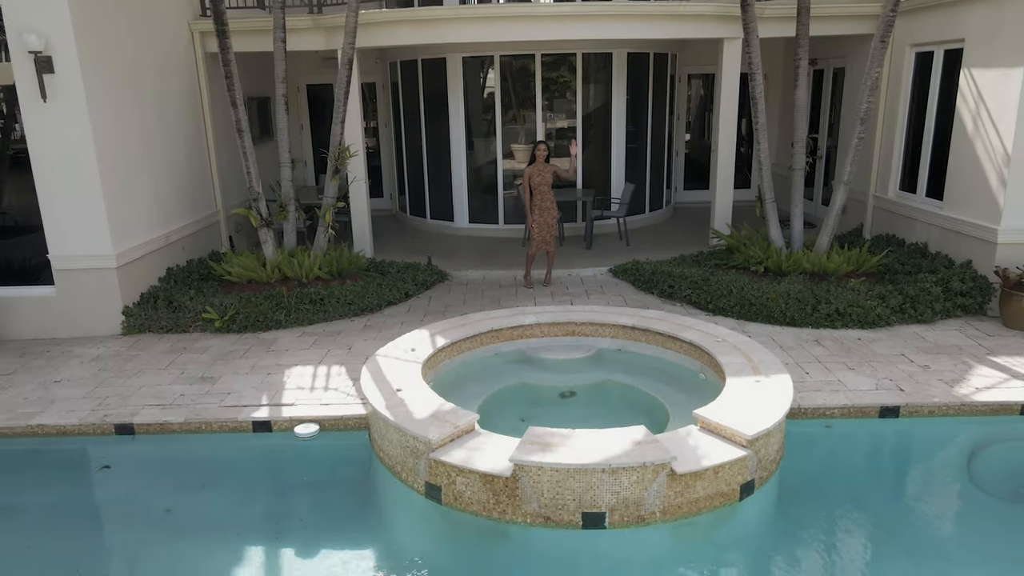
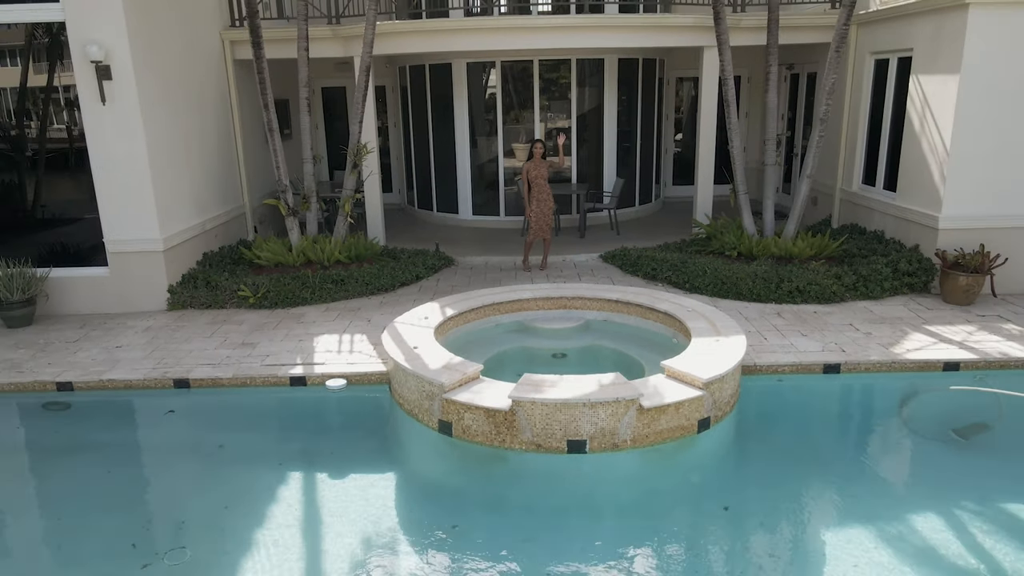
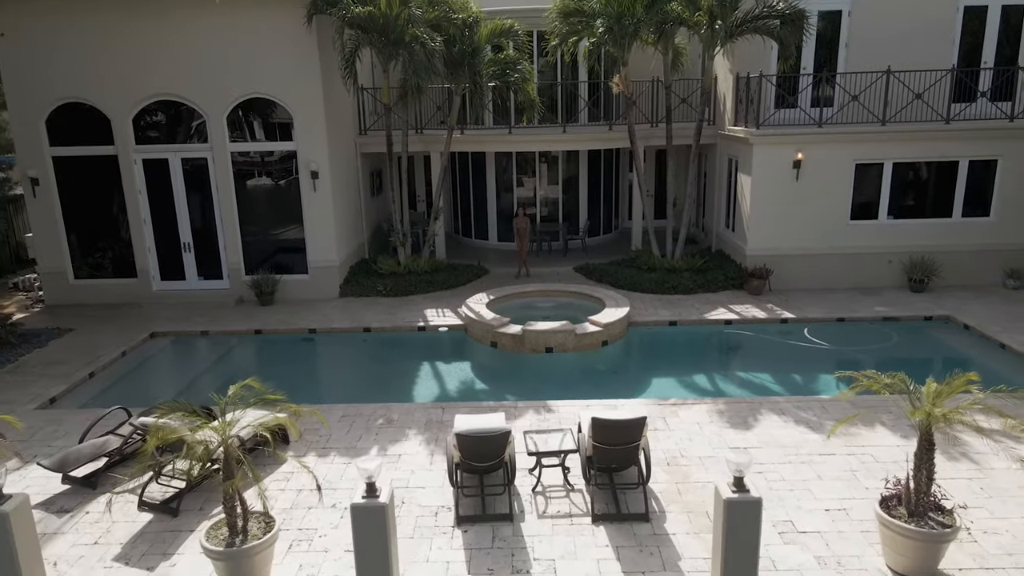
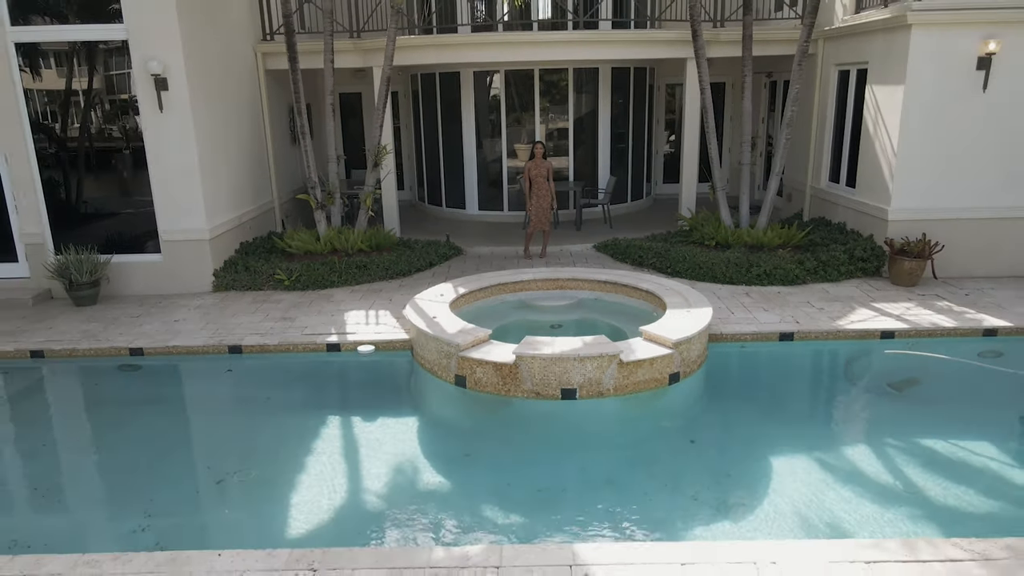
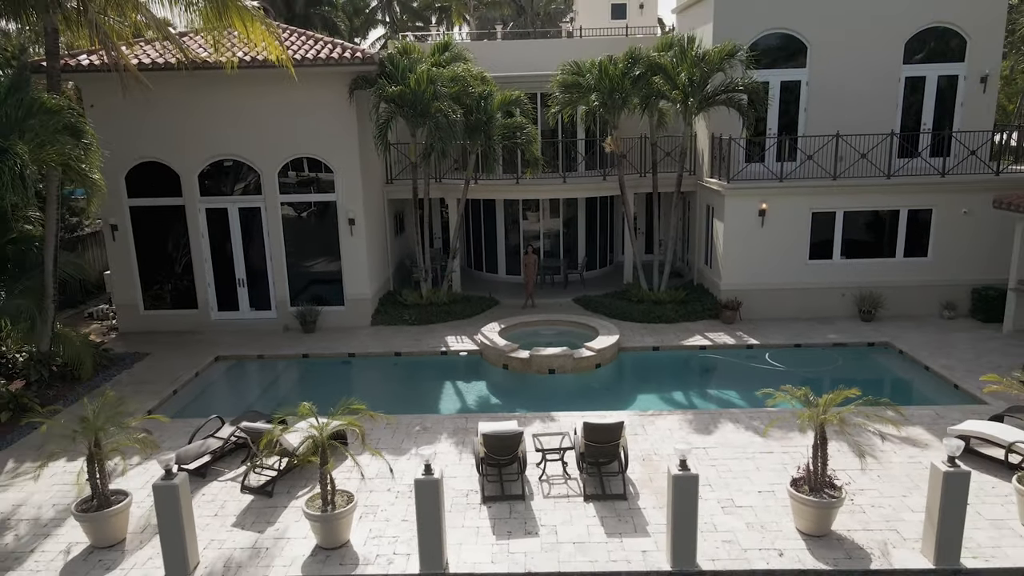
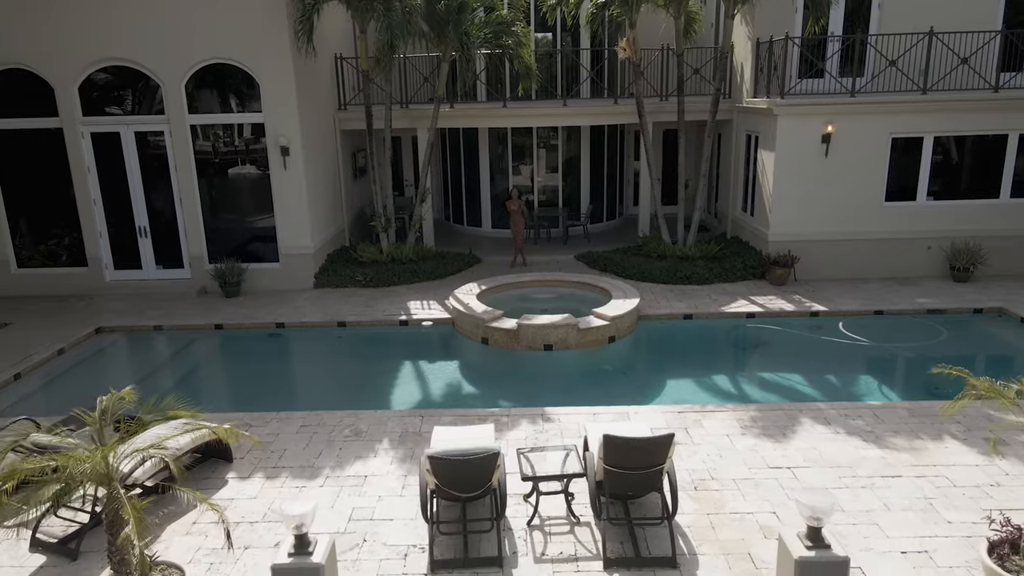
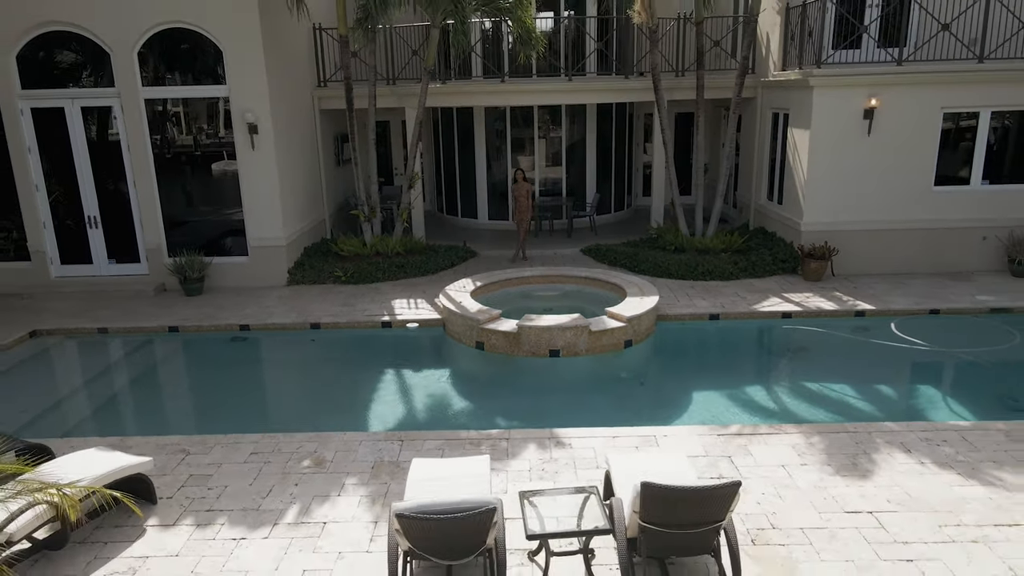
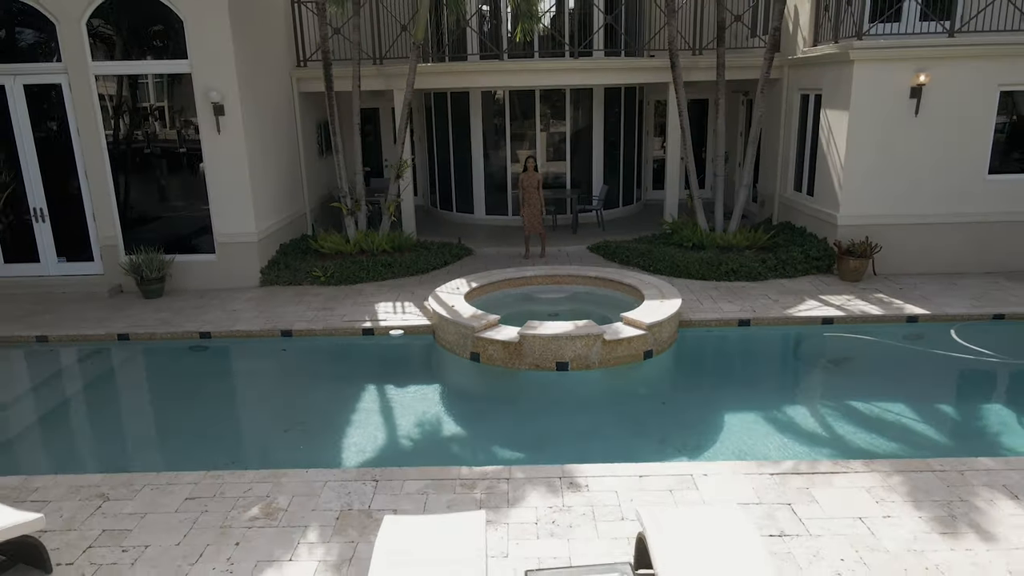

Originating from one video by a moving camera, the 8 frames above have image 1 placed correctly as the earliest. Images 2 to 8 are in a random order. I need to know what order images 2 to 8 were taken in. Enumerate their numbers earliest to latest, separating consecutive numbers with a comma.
2, 4, 8, 7, 6, 3, 5
